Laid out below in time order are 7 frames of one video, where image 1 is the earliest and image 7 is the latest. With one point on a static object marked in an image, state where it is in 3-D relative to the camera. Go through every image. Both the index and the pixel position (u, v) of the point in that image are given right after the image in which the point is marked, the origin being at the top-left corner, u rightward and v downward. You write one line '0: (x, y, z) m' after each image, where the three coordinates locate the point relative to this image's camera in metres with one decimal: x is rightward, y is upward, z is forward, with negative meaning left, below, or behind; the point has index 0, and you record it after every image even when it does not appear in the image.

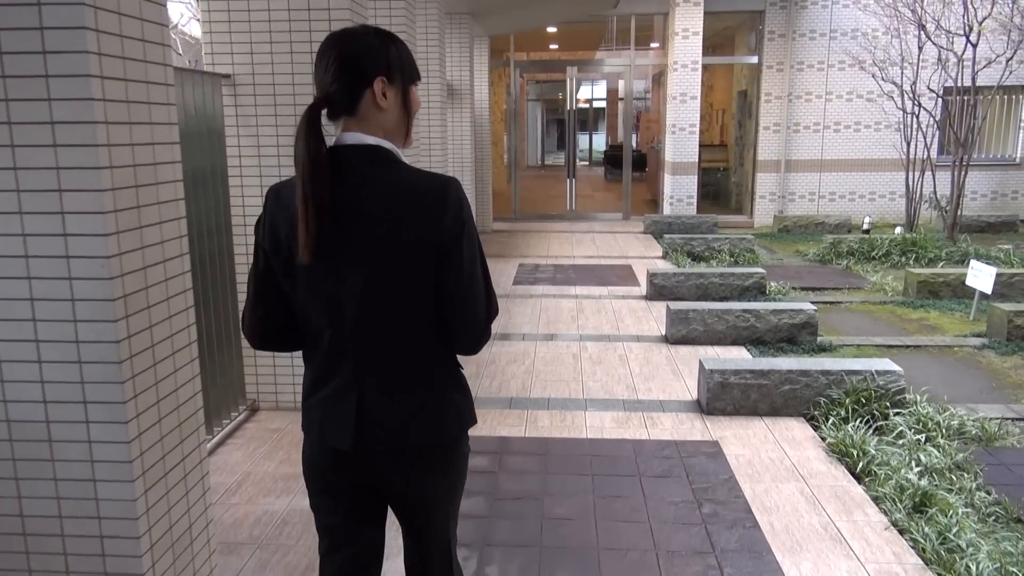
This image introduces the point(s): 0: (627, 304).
0: (+1.1, -0.2, +7.6) m
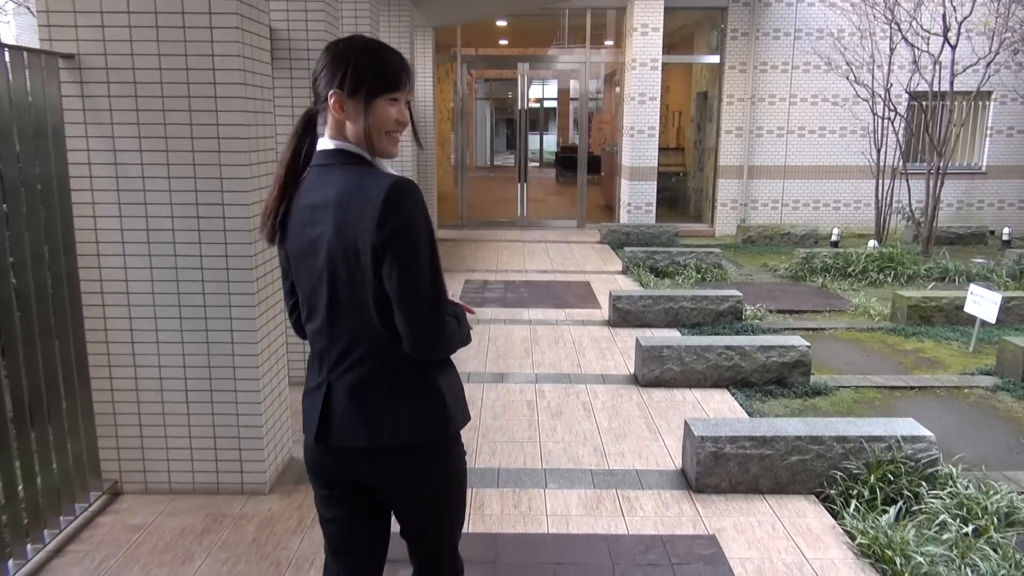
0: (+0.6, -0.4, +6.6) m
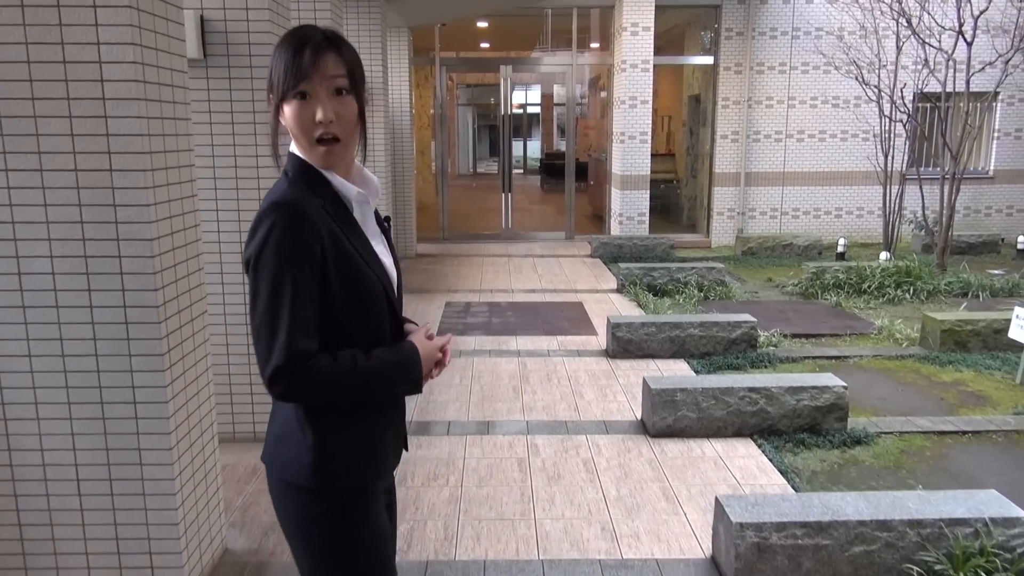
0: (+0.5, -0.6, +5.9) m
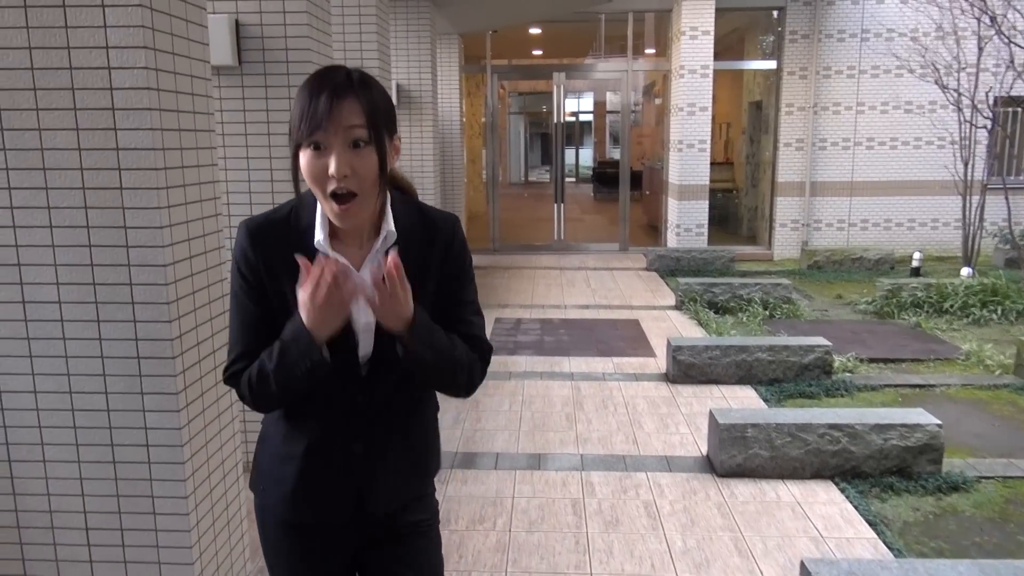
0: (+0.9, -0.7, +5.5) m
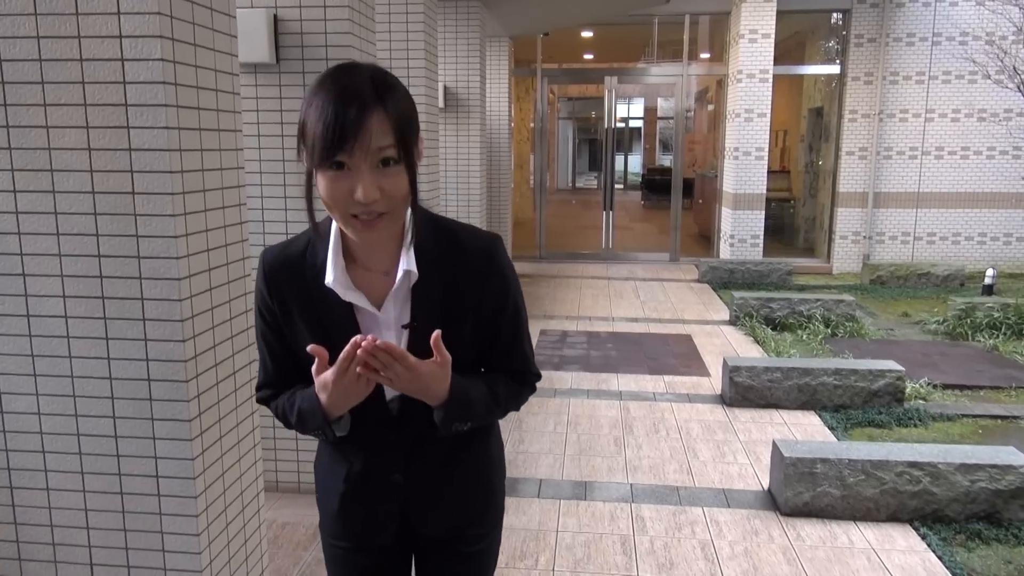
0: (+1.2, -0.8, +5.1) m
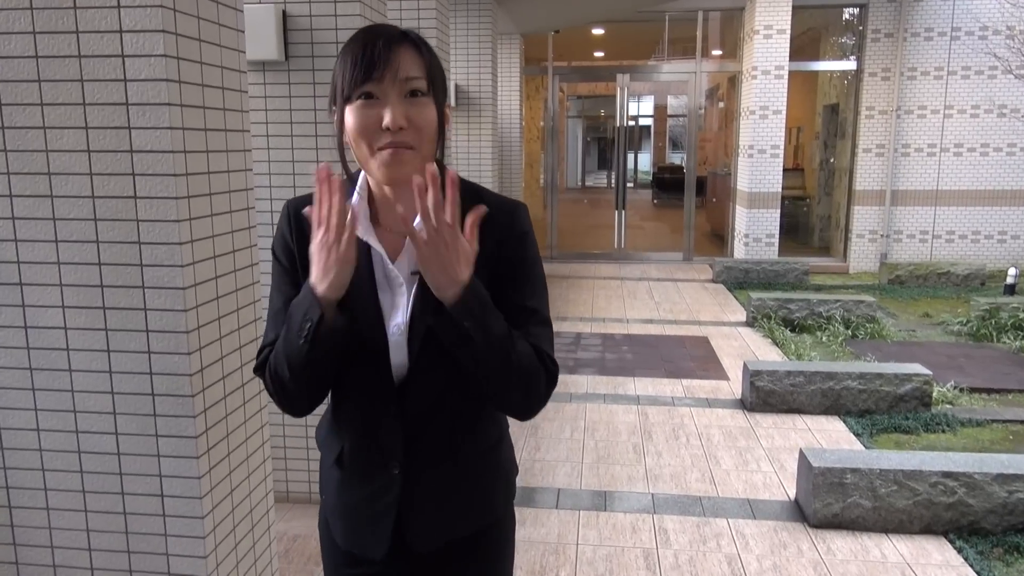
0: (+1.3, -0.8, +5.0) m
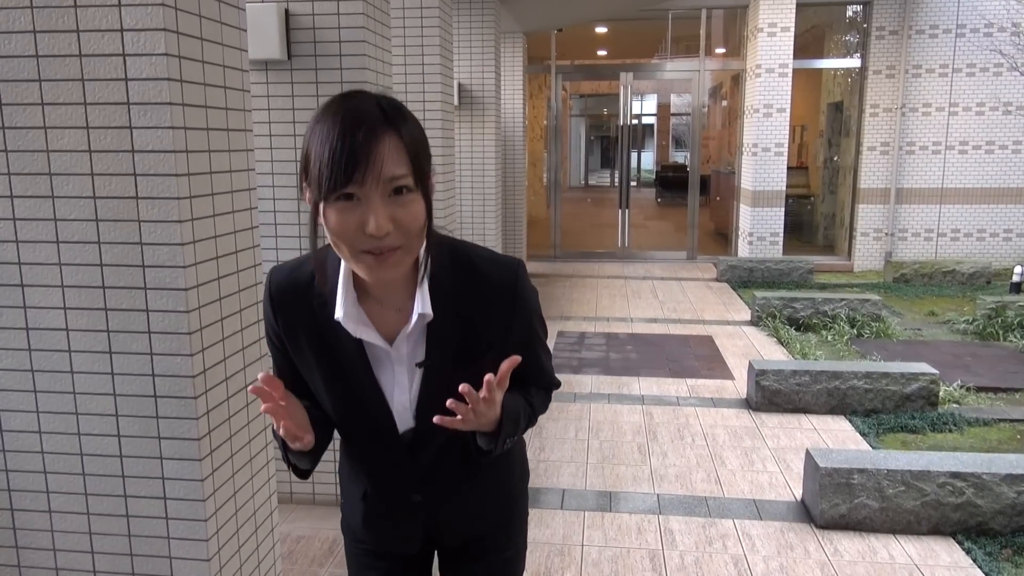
0: (+1.3, -0.8, +5.0) m
